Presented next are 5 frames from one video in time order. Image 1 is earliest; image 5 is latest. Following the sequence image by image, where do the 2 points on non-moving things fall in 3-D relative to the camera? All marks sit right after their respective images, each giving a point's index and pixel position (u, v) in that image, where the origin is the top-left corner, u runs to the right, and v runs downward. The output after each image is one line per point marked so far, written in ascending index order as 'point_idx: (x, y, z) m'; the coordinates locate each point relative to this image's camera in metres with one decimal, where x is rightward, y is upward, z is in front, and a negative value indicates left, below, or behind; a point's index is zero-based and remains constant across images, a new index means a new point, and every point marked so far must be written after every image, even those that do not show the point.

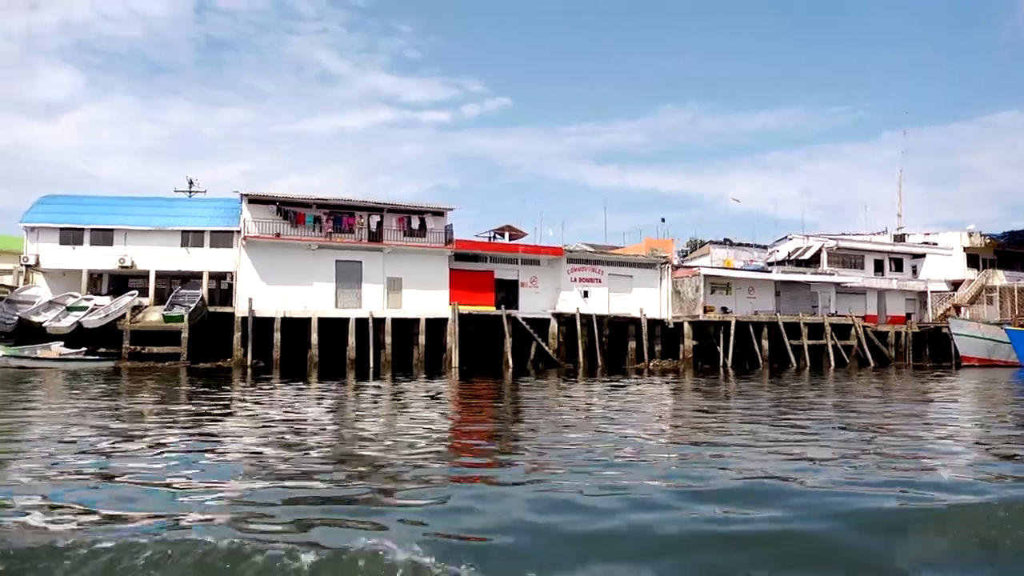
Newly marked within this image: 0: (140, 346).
0: (-8.6, -1.3, +18.3) m
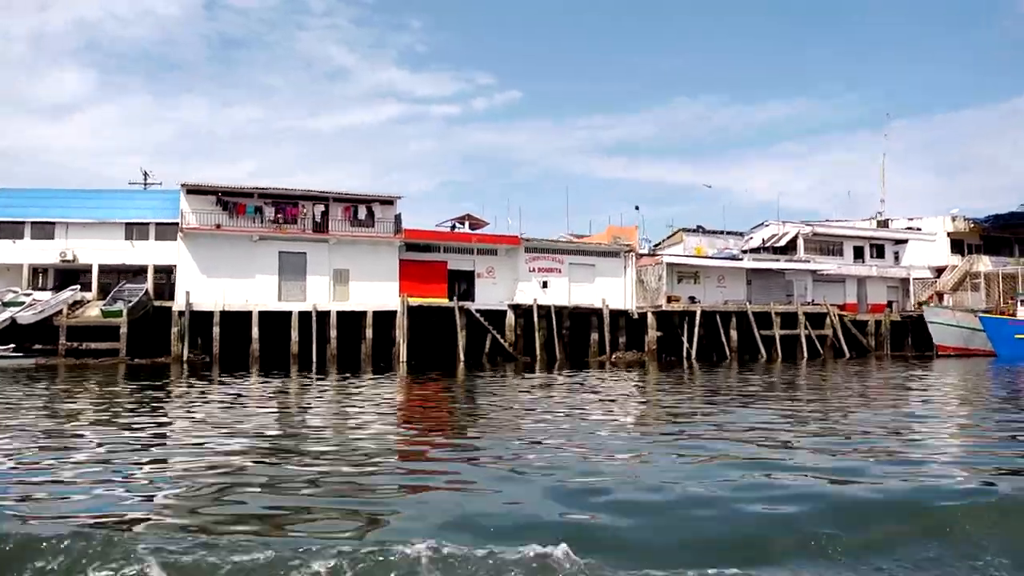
0: (-9.7, -1.2, +17.7) m
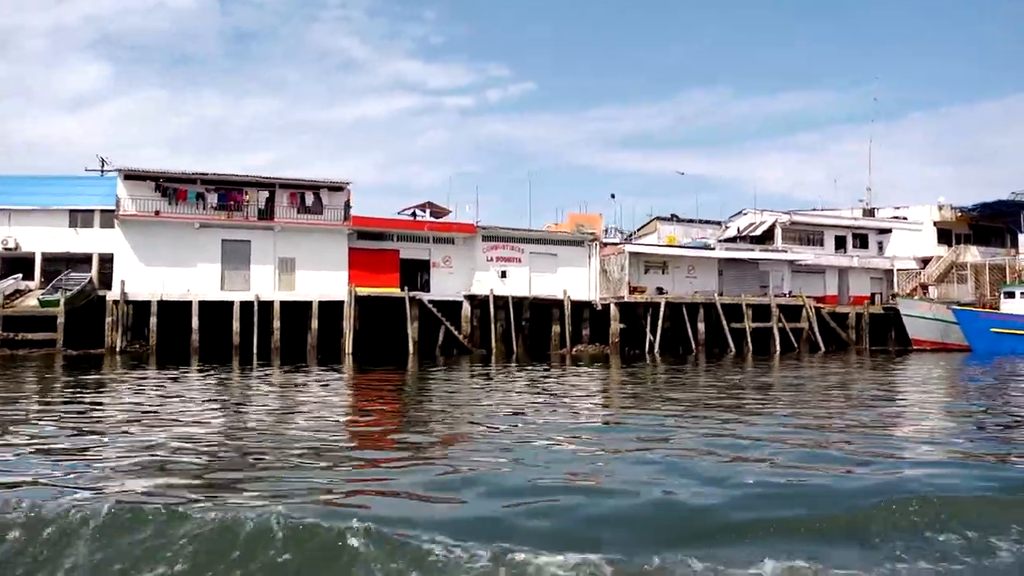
0: (-10.8, -1.0, +17.1) m
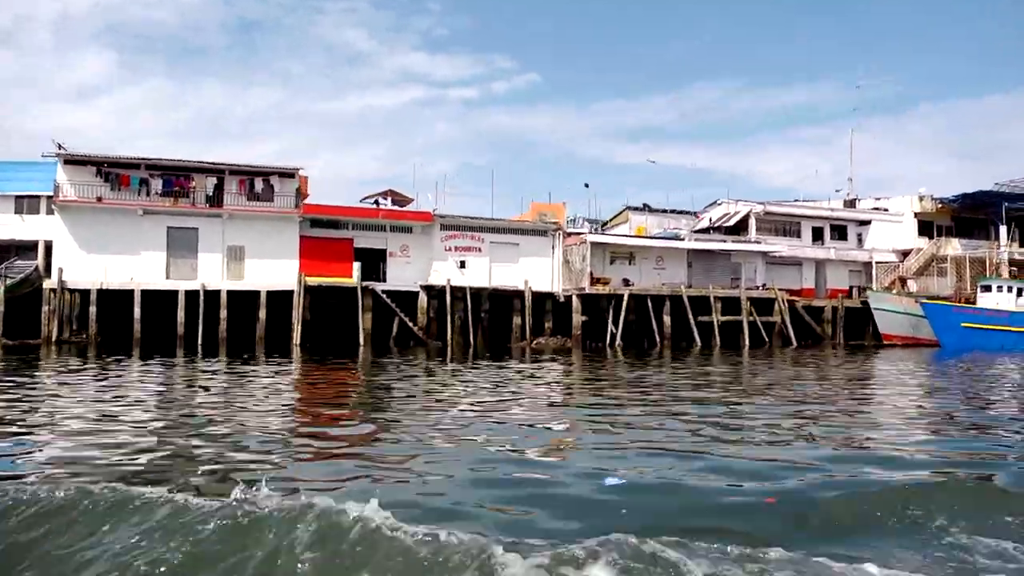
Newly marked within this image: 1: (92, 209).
0: (-11.7, -0.7, +16.6) m
1: (-8.7, +1.6, +16.2) m
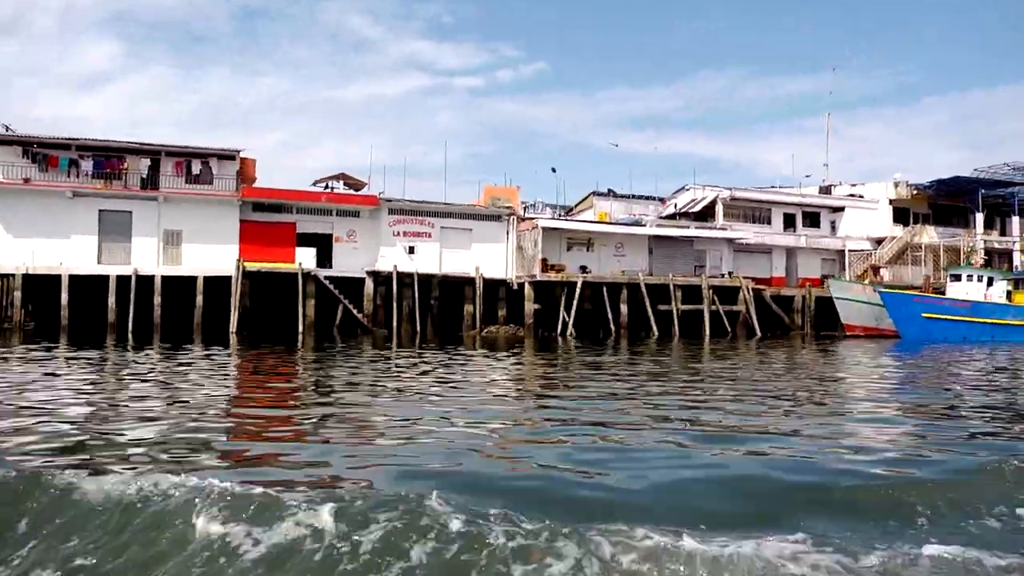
0: (-12.8, -0.4, +16.0) m
1: (-9.8, +1.9, +15.6) m
